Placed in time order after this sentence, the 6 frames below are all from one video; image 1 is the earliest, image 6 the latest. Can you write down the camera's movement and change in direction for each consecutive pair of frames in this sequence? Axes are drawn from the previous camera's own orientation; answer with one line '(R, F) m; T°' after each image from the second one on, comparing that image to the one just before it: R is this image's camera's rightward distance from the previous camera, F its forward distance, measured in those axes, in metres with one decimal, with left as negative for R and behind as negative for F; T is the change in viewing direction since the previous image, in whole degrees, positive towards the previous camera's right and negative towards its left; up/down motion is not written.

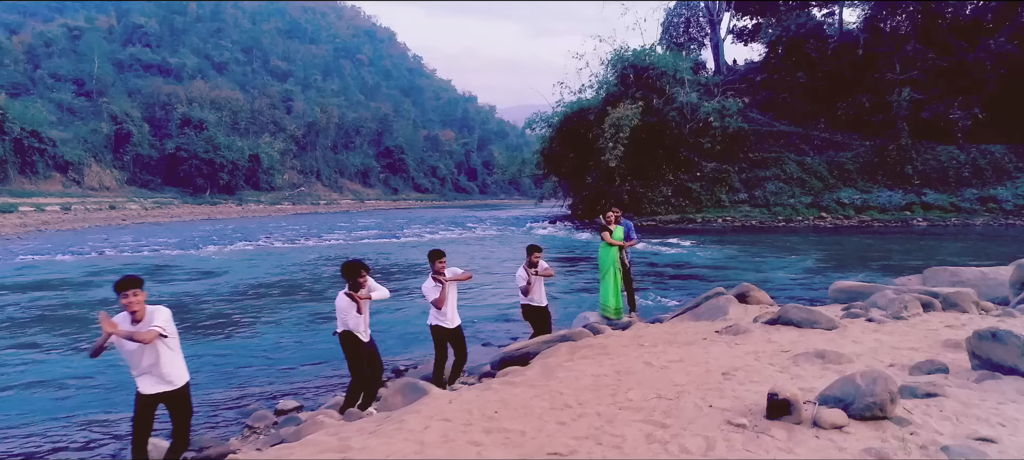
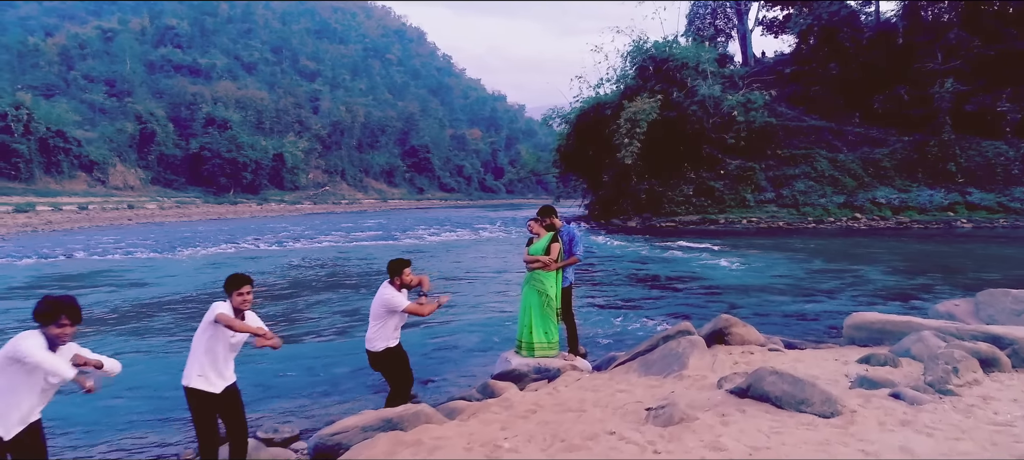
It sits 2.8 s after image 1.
(+1.1, +2.1) m; -2°
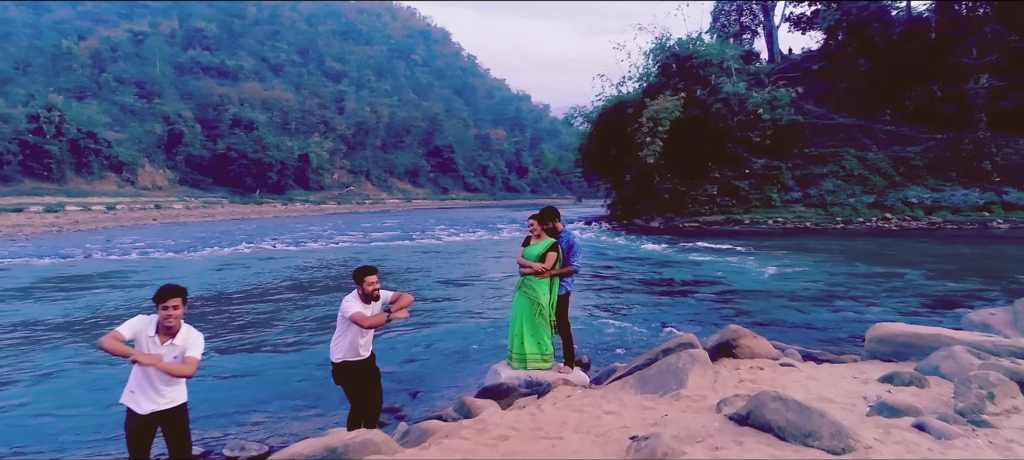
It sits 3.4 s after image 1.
(+0.3, +0.4) m; -2°
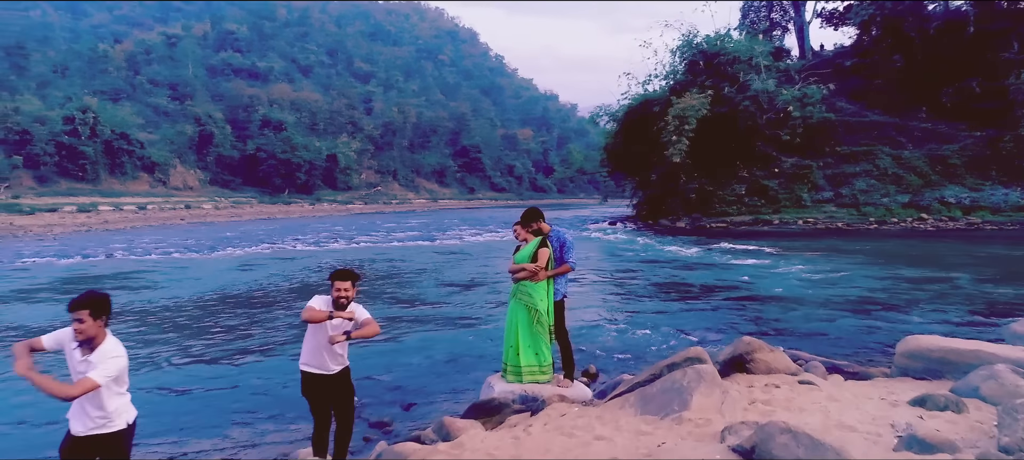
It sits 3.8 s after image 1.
(+0.2, +0.4) m; -2°
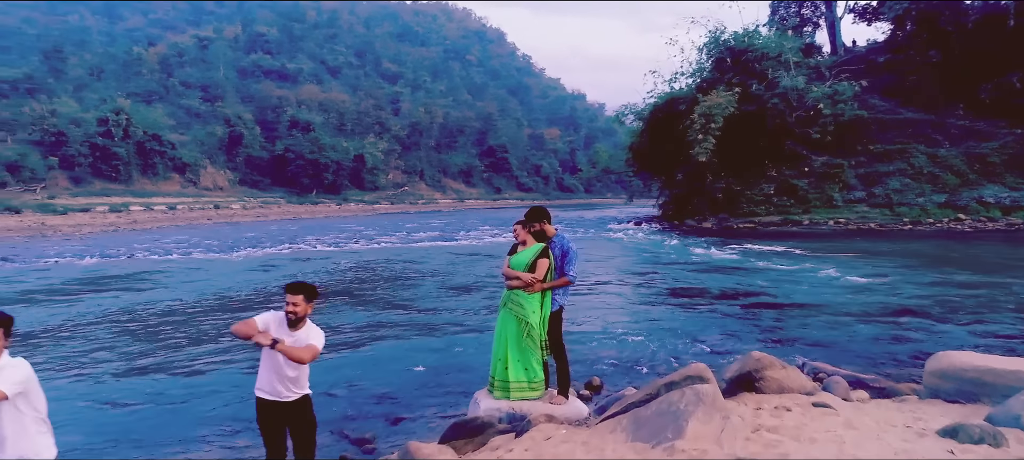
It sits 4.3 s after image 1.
(+0.3, +0.4) m; -2°
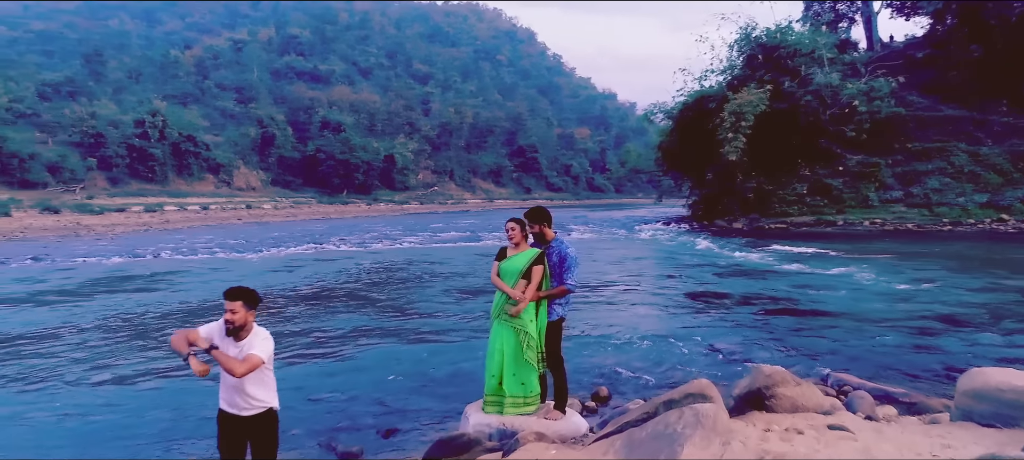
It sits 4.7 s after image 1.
(+0.2, +0.3) m; -2°
